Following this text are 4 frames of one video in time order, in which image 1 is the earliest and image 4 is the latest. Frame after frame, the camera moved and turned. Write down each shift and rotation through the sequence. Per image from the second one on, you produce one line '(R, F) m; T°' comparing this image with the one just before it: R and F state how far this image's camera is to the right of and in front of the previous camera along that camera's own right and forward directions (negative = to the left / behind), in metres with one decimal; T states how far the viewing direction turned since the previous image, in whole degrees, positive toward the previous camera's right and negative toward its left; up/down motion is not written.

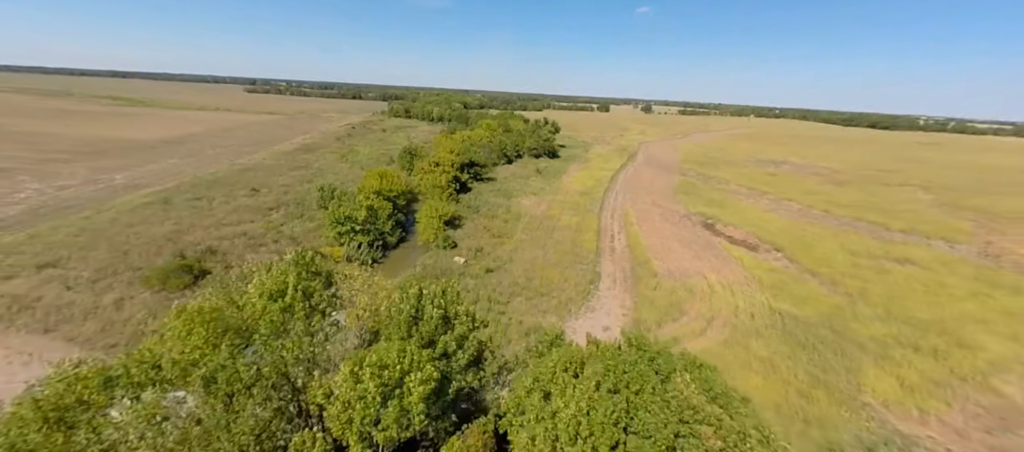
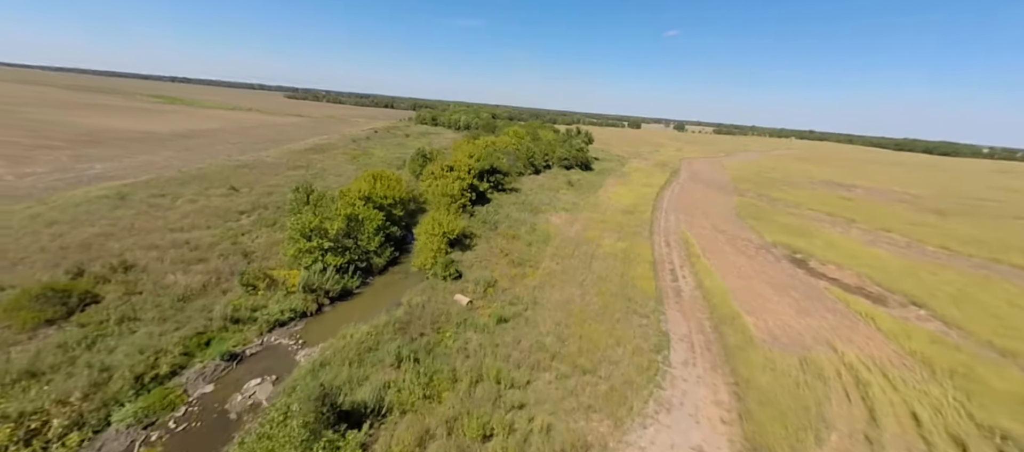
(-0.2, +9.1) m; -3°
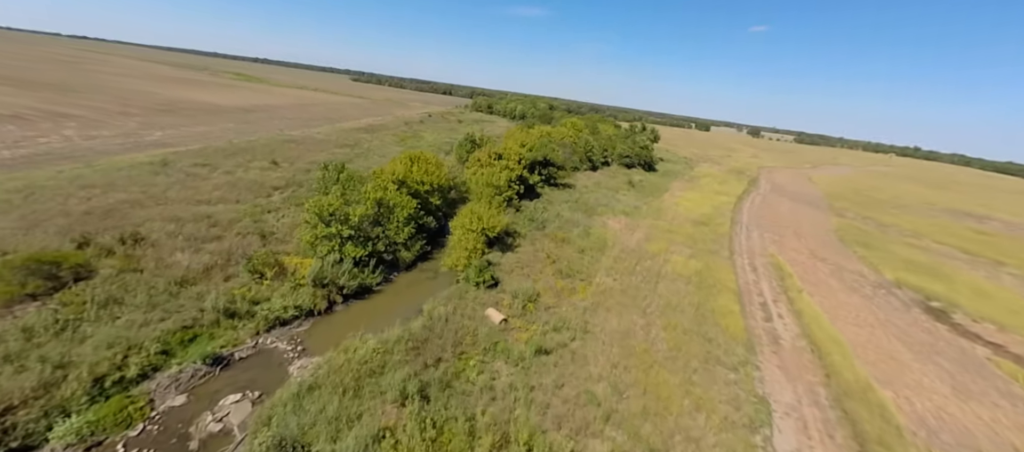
(-0.2, +4.2) m; -7°
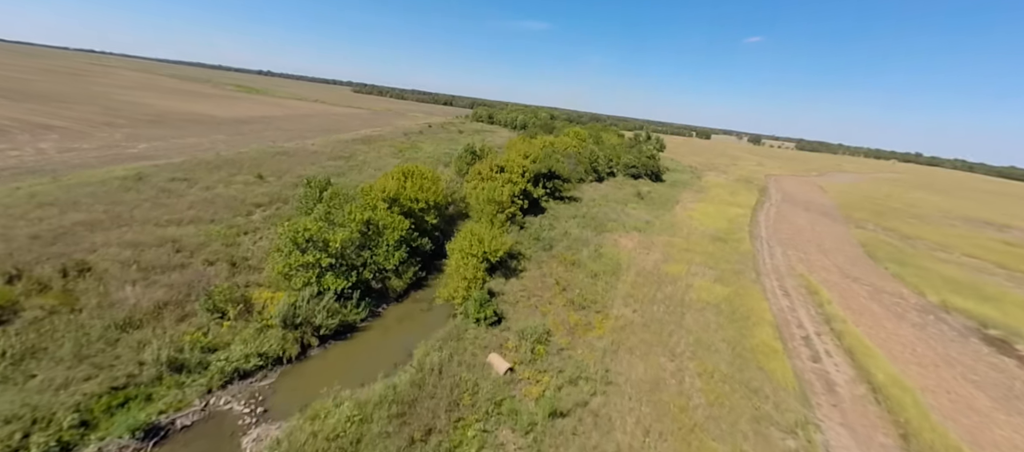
(-0.2, +2.8) m; 0°
